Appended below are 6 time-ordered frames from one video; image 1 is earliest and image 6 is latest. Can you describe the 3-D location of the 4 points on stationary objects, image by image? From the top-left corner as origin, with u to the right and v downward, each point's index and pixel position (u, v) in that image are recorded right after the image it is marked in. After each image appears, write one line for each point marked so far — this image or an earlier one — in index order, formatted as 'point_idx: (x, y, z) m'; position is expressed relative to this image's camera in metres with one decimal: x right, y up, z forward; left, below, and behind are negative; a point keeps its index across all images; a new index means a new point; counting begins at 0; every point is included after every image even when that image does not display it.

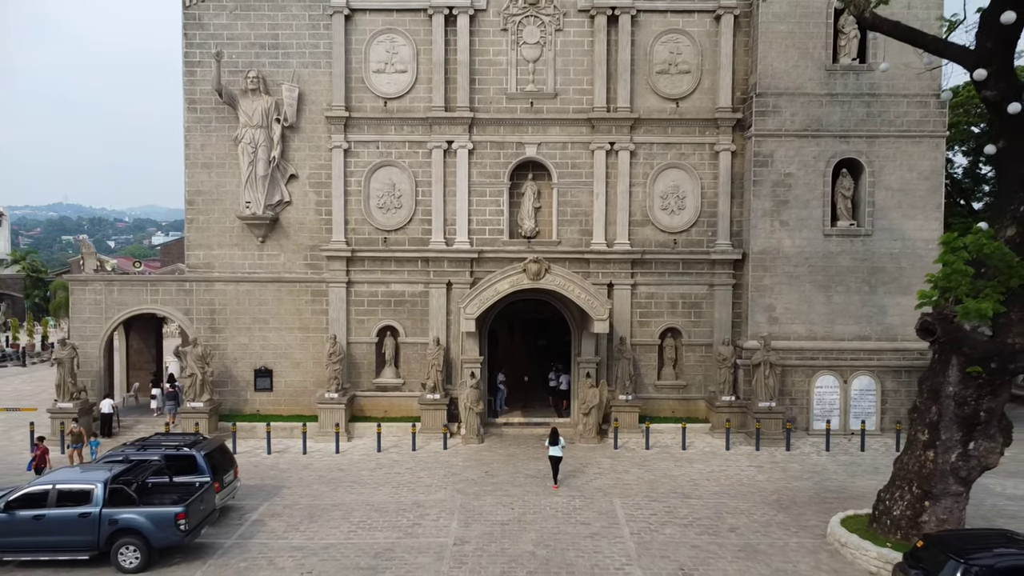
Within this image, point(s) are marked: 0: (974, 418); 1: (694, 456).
0: (+7.8, -2.2, +11.6) m
1: (+4.8, -4.4, +17.9) m
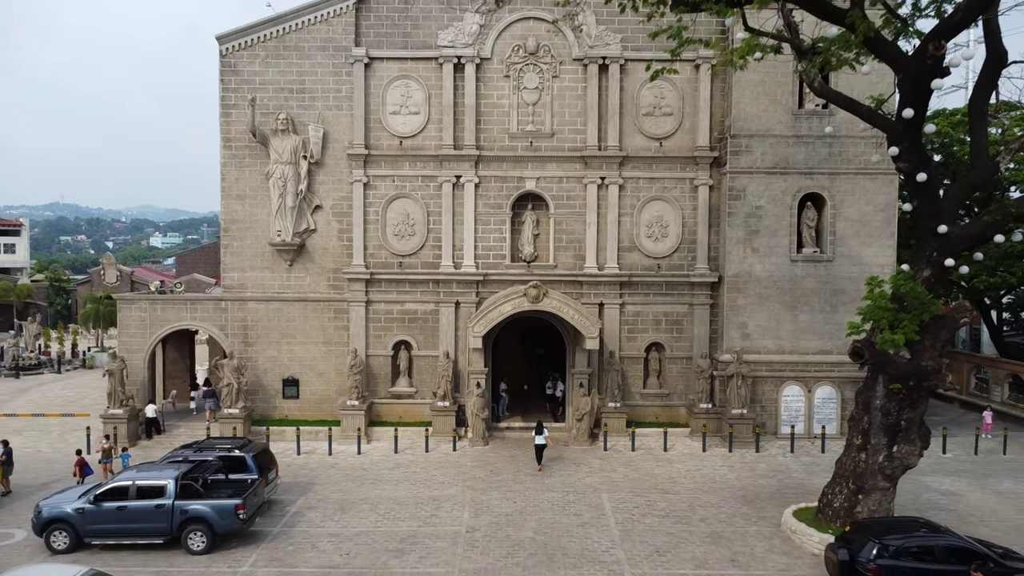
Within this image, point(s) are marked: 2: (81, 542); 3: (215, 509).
0: (+7.9, -2.8, +14.1) m
1: (+4.8, -5.0, +20.4) m
2: (-9.1, -5.3, +14.5) m
3: (-6.2, -4.6, +14.5) m
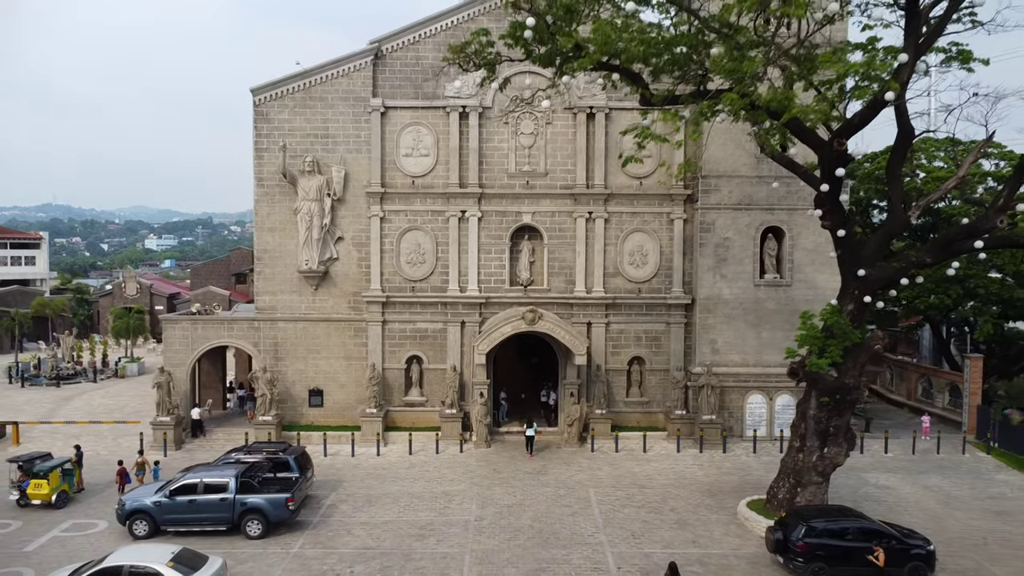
0: (+7.9, -3.6, +17.3) m
1: (+4.8, -5.8, +23.5) m
2: (-9.1, -6.1, +17.5) m
3: (-6.2, -5.4, +17.5) m
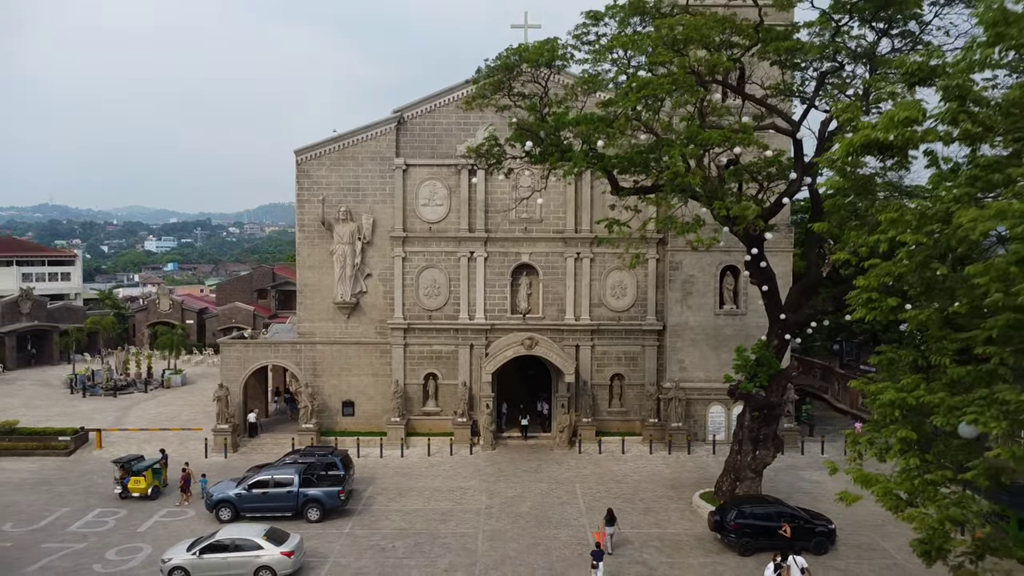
0: (+8.0, -4.9, +22.3) m
1: (+4.8, -7.1, +28.6) m
2: (-9.0, -7.4, +22.5) m
3: (-6.1, -6.7, +22.5) m
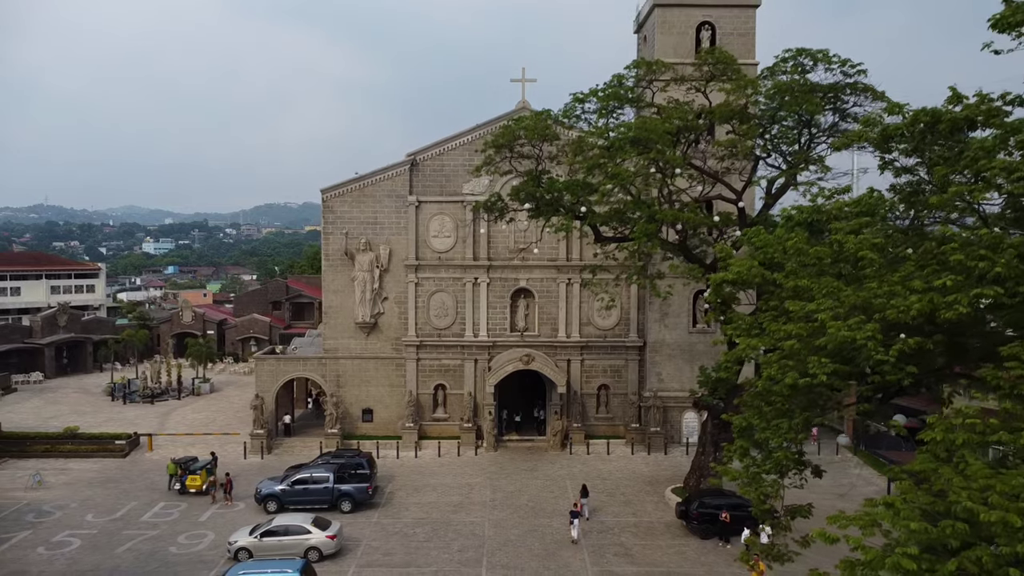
0: (+8.0, -6.0, +26.7) m
1: (+4.8, -8.2, +32.9) m
2: (-9.0, -8.5, +26.8) m
3: (-6.1, -7.8, +26.8) m
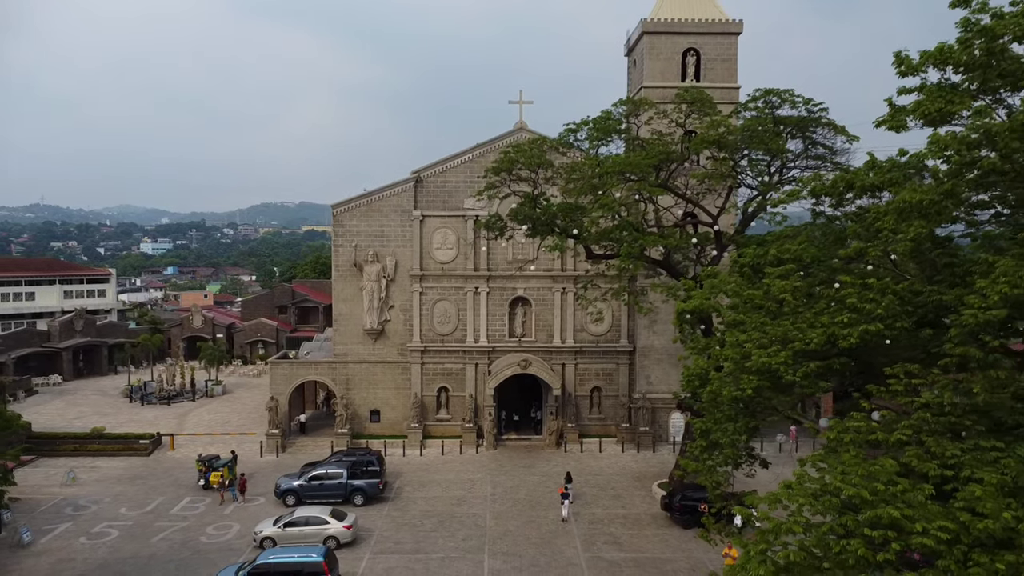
0: (+8.0, -6.5, +29.2) m
1: (+4.8, -8.7, +35.4) m
2: (-9.0, -9.0, +29.1) m
3: (-6.1, -8.3, +29.2) m
